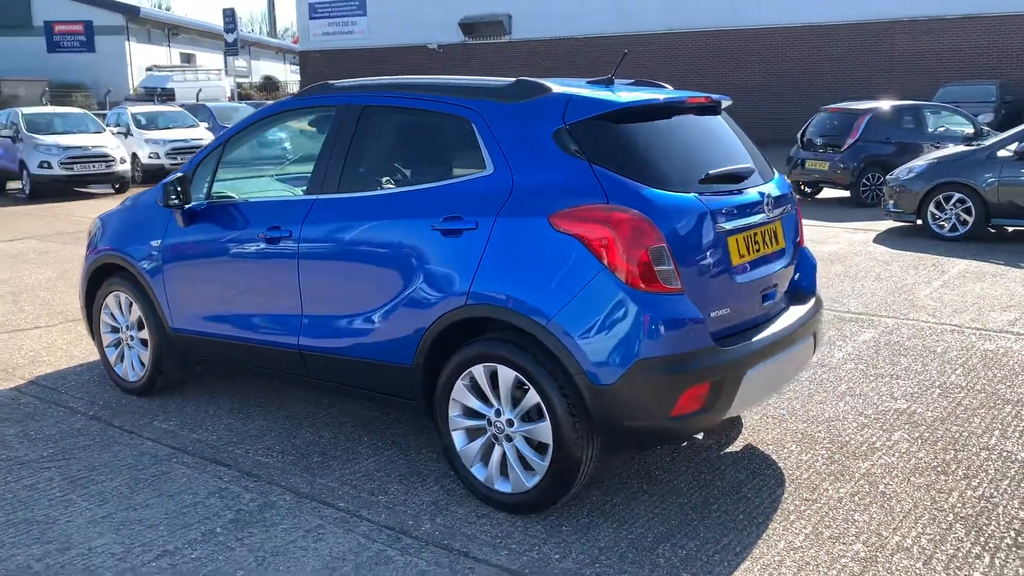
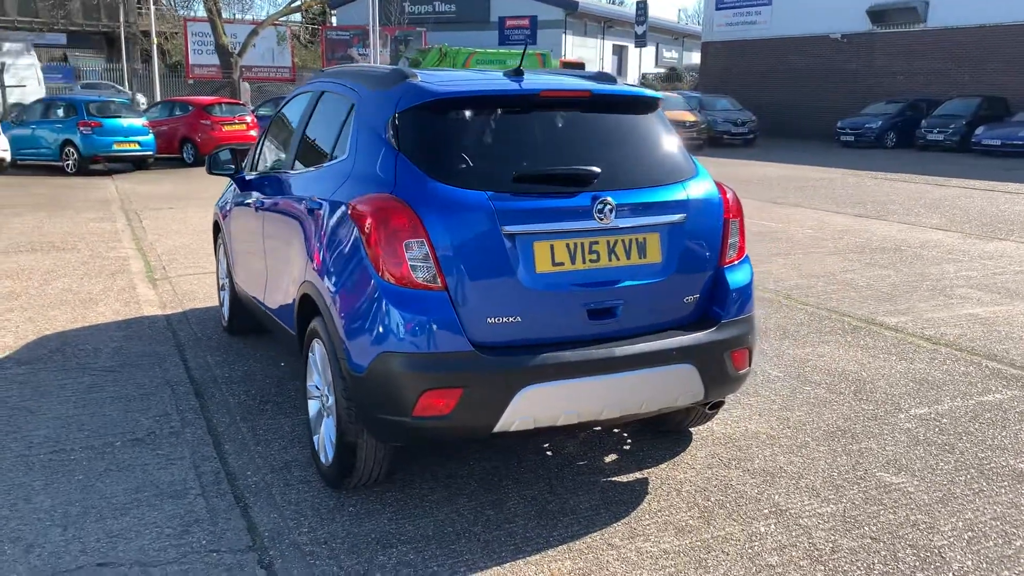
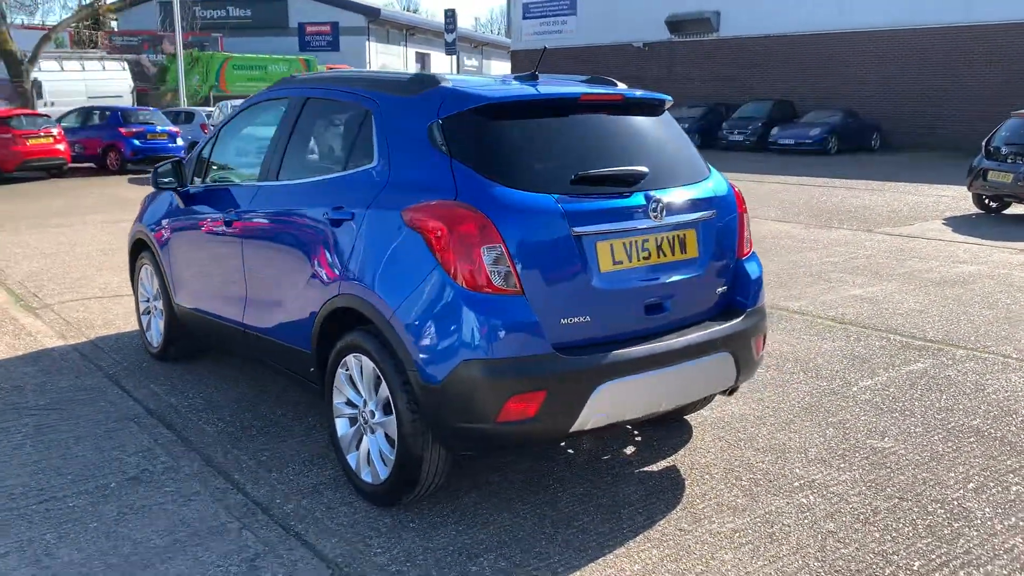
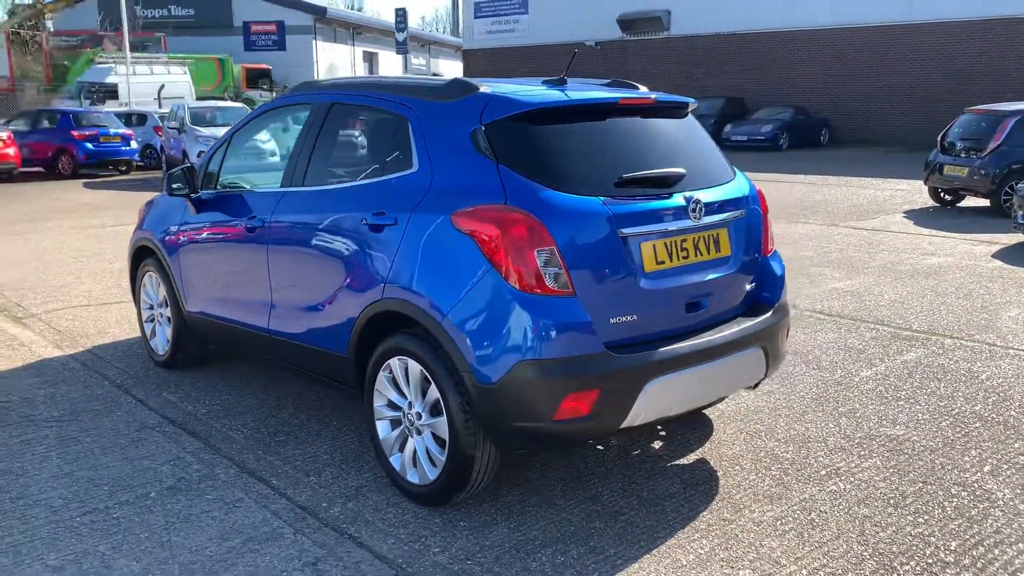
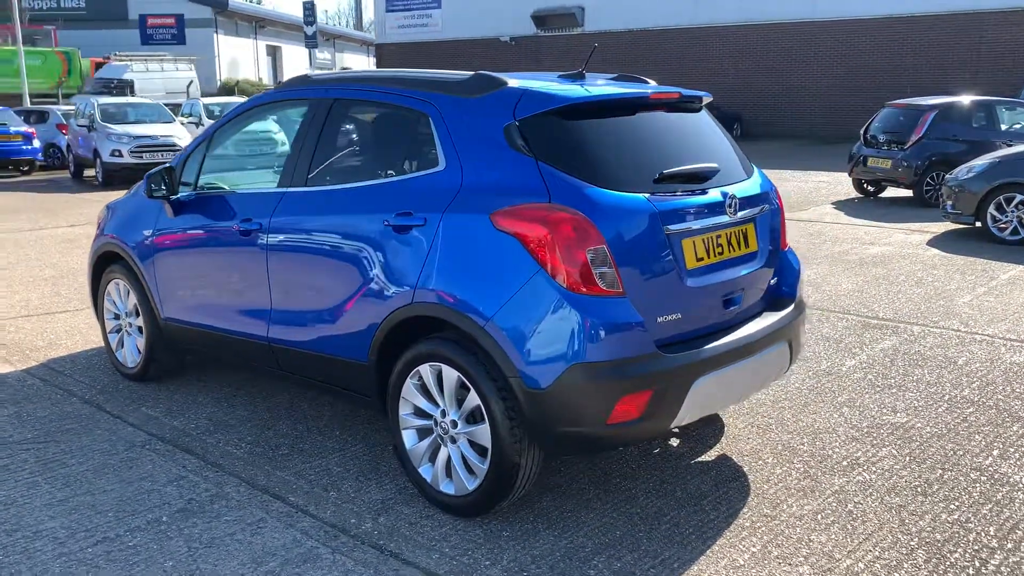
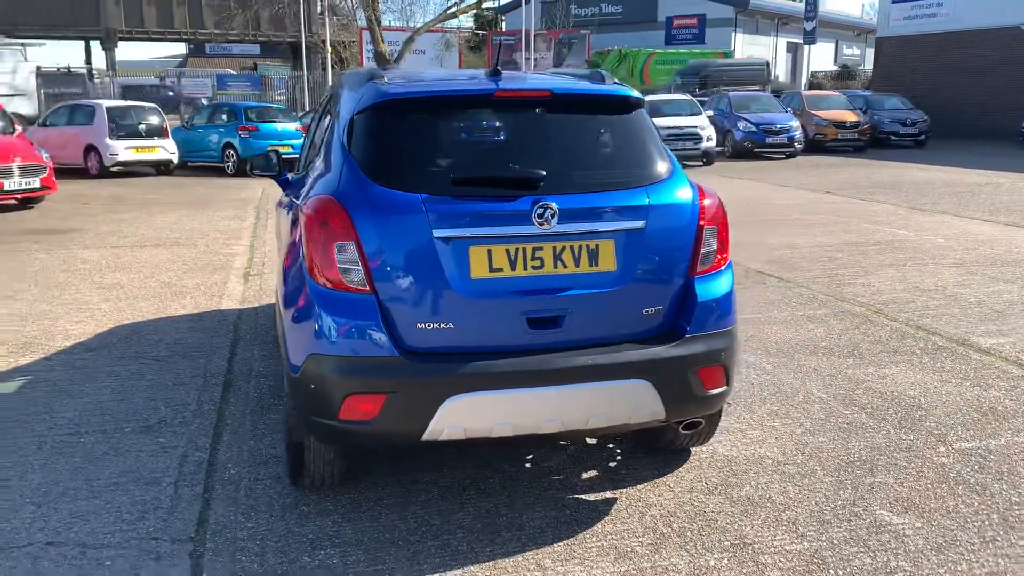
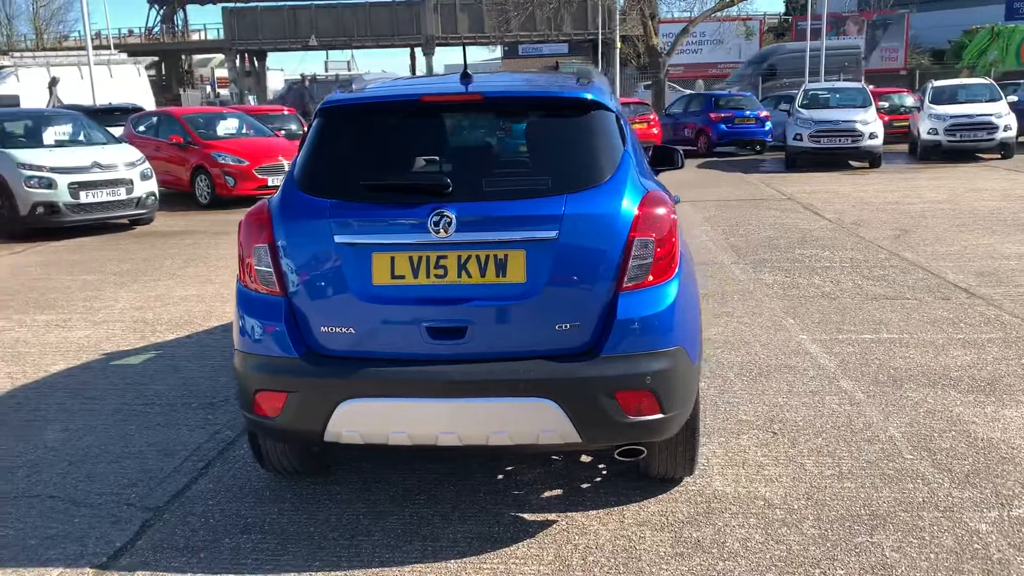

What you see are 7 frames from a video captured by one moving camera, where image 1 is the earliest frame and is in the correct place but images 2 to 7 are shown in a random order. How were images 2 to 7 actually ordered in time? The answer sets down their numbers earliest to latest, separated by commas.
5, 4, 3, 2, 6, 7
